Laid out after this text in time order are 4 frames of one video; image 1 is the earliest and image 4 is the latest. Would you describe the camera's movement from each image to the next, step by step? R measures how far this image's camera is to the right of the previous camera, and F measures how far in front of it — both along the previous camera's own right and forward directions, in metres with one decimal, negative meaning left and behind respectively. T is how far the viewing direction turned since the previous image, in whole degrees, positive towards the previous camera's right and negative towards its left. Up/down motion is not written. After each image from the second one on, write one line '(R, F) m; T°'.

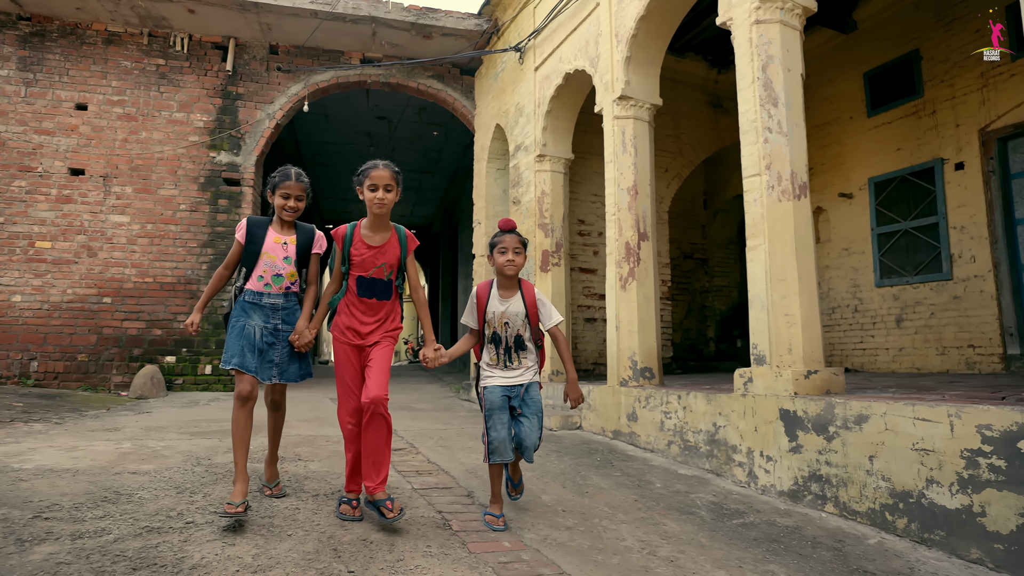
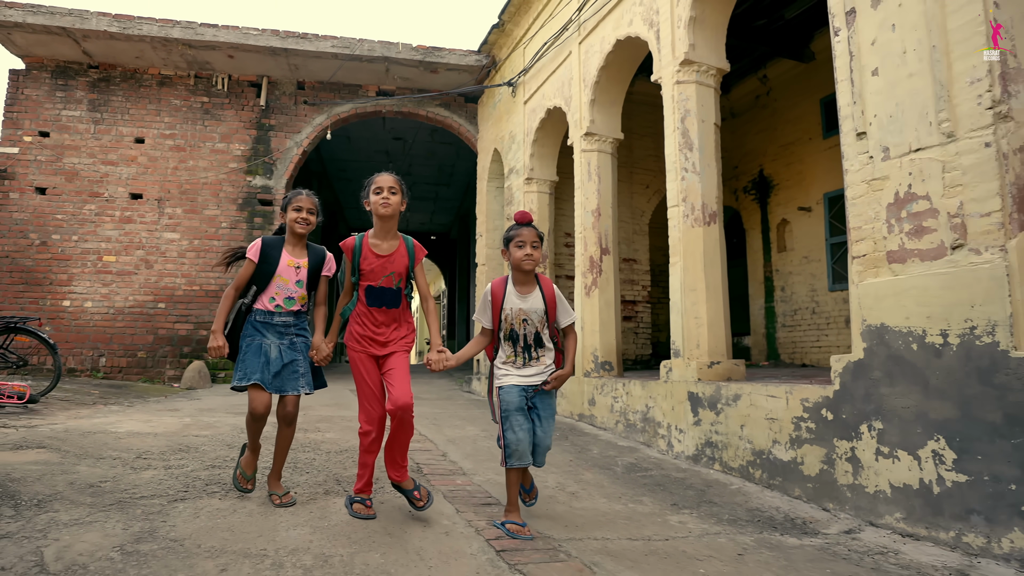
(+0.5, -1.0) m; -3°
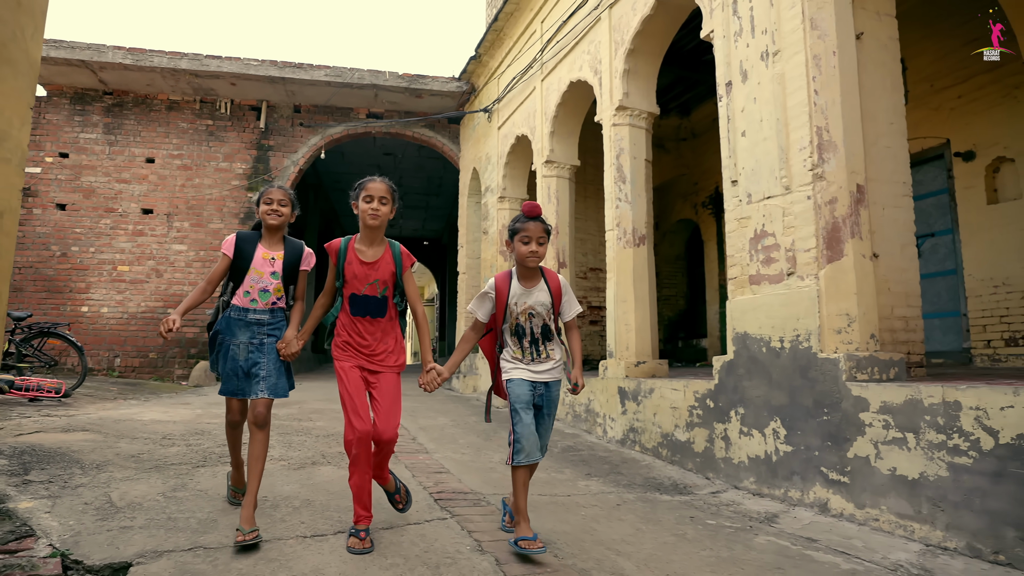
(+0.4, -0.9) m; 0°
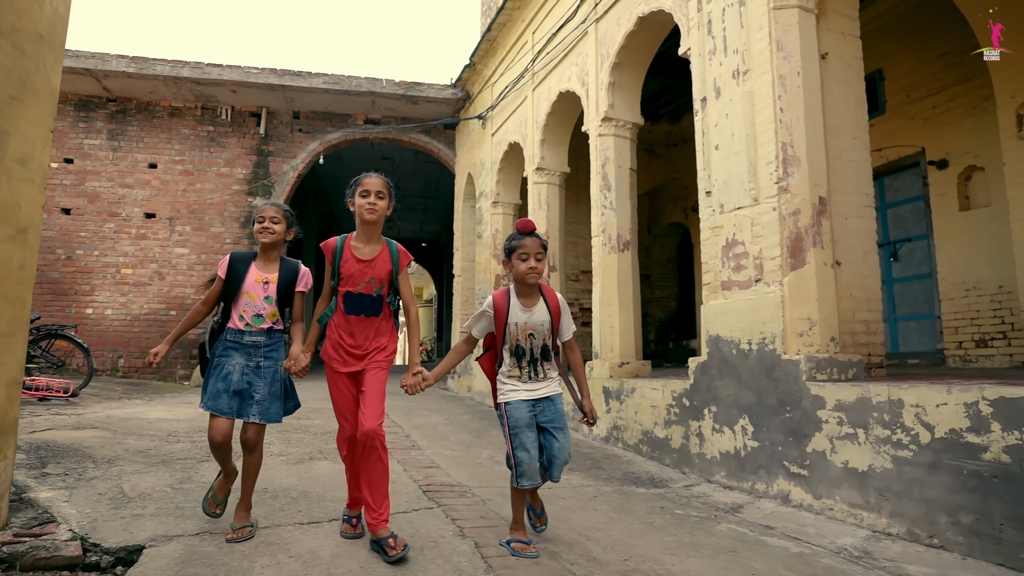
(+0.1, -0.2) m; 0°
